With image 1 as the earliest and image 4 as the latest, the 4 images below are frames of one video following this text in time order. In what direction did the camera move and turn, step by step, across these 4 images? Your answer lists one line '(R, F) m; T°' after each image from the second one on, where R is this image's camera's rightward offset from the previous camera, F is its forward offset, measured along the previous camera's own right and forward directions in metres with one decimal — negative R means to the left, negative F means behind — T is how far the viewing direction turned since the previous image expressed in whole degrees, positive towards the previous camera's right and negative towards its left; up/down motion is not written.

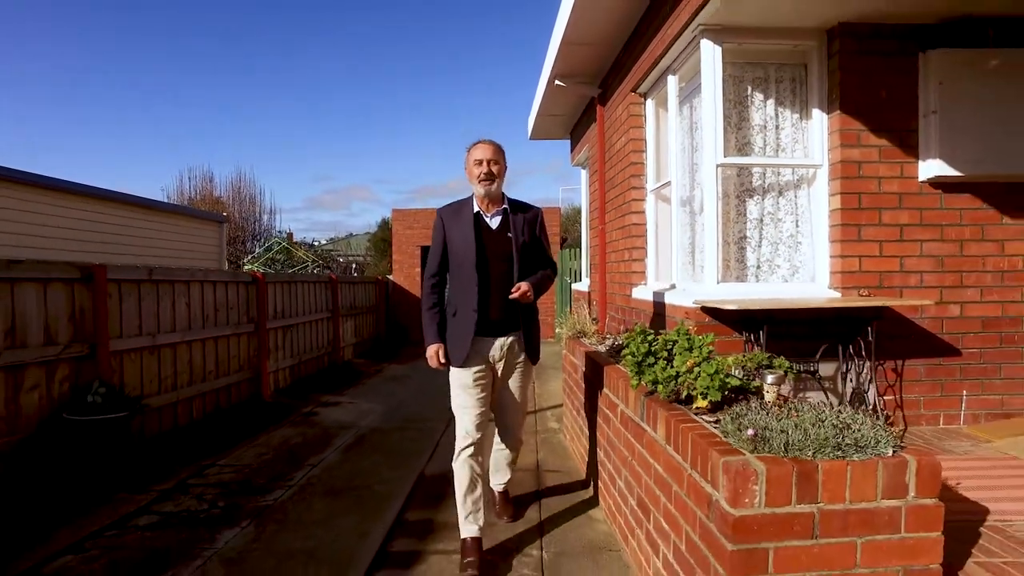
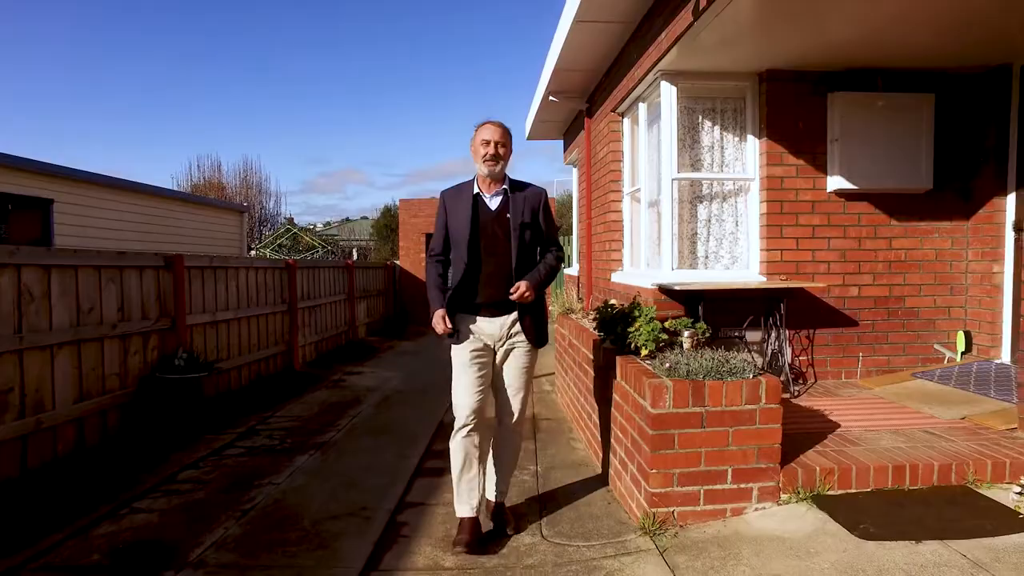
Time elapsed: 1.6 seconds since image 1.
(-0.1, -1.1) m; 0°
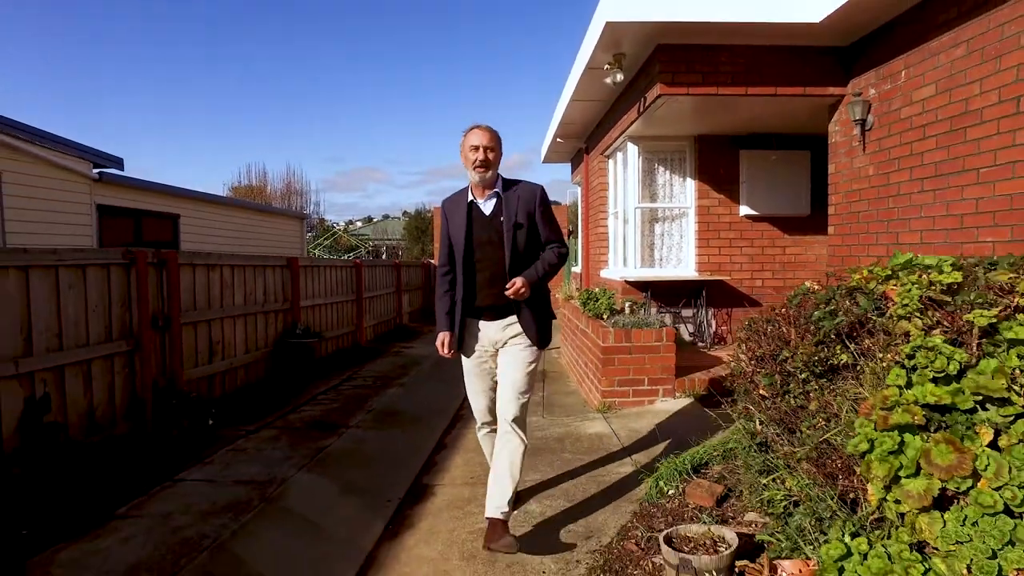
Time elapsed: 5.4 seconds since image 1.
(0.0, -2.4) m; -2°
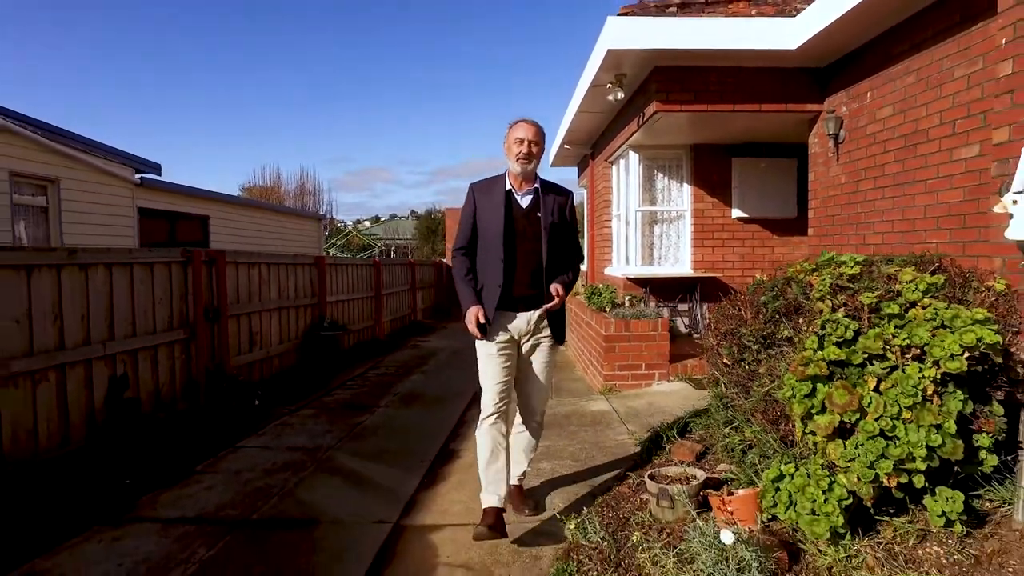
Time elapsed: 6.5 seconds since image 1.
(0.0, -0.7) m; -1°
